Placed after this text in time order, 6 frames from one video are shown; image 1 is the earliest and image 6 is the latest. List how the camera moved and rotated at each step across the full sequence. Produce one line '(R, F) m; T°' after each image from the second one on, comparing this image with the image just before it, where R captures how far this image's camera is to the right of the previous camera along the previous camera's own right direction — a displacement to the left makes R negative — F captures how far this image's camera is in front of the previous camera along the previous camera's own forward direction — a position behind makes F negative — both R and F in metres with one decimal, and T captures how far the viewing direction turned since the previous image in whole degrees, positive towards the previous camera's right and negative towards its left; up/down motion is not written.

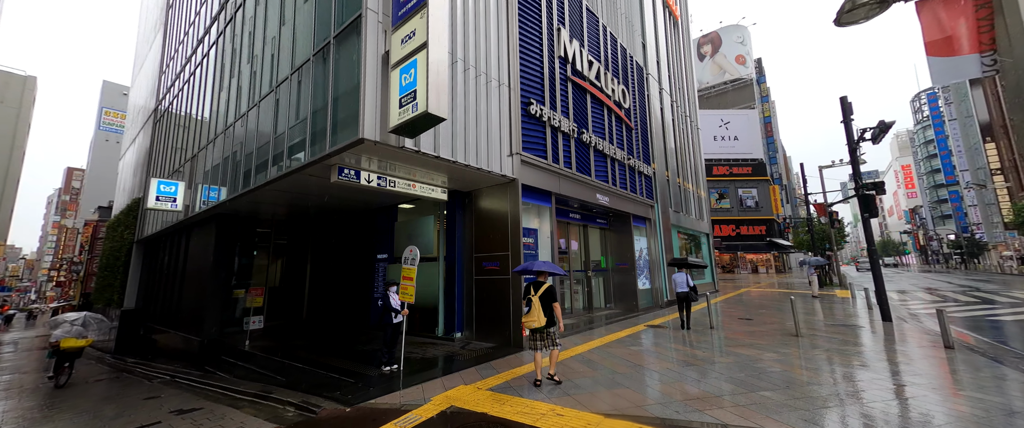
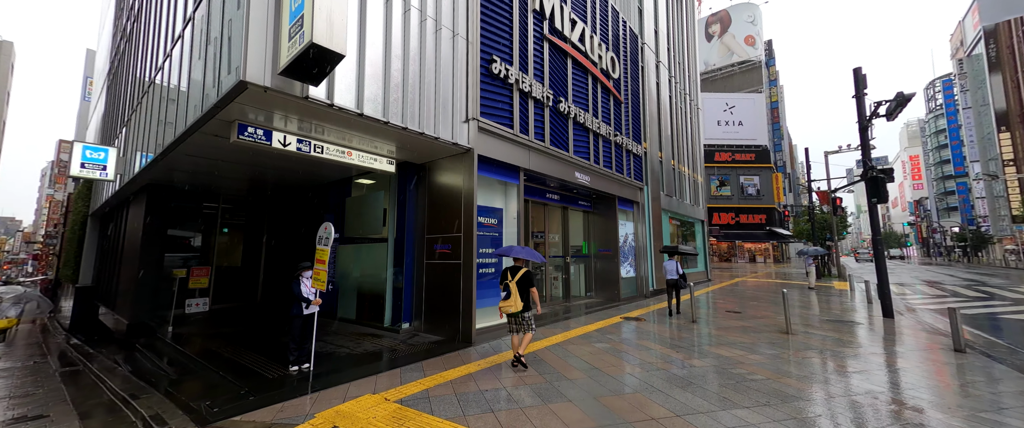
(+0.8, +0.9) m; 0°
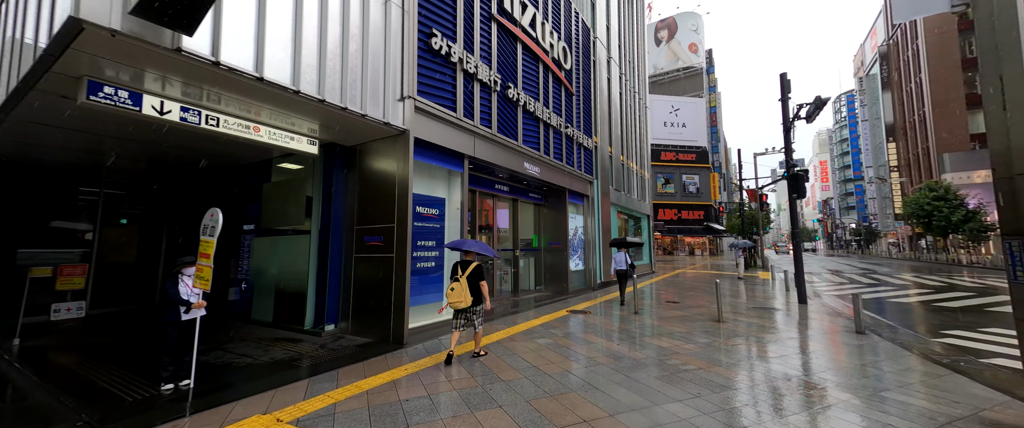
(+0.3, +0.4) m; +7°
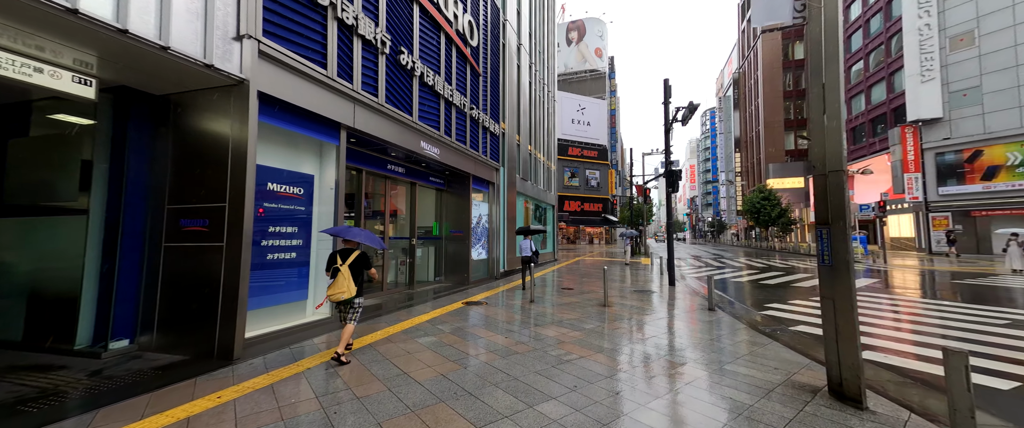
(+0.4, +0.6) m; +14°
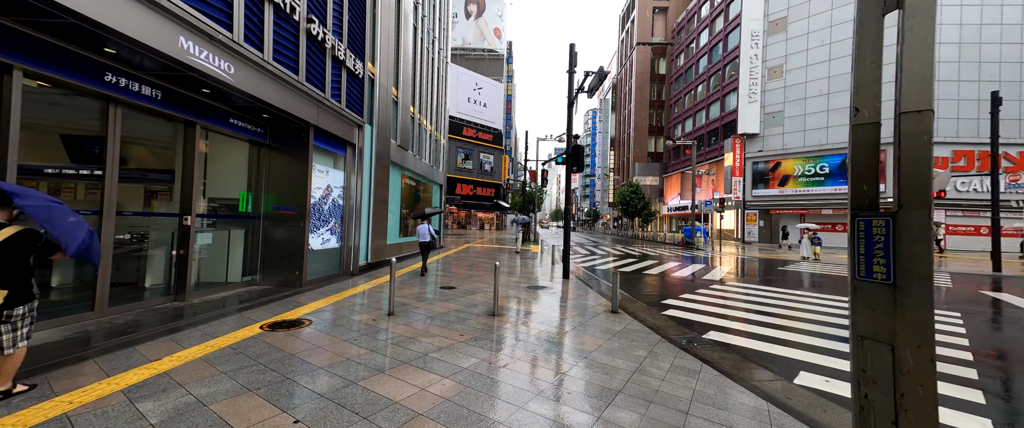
(+0.7, +2.7) m; +18°
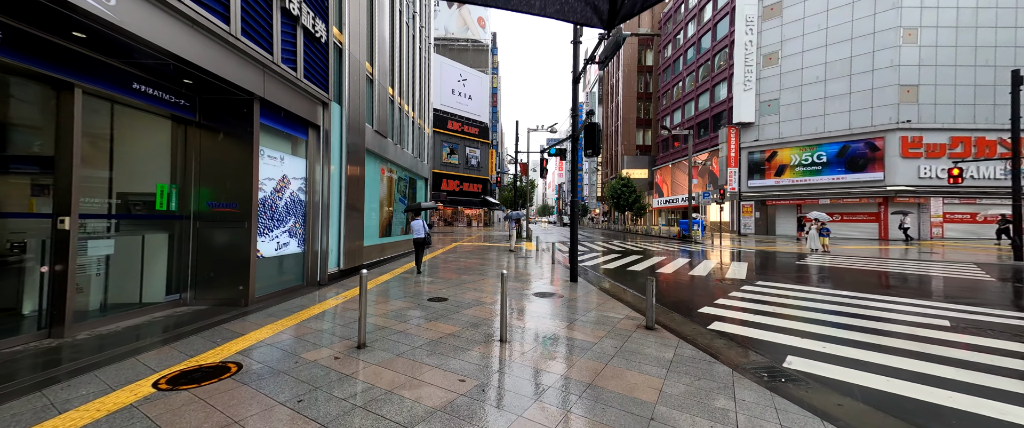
(-0.4, +1.7) m; +2°
